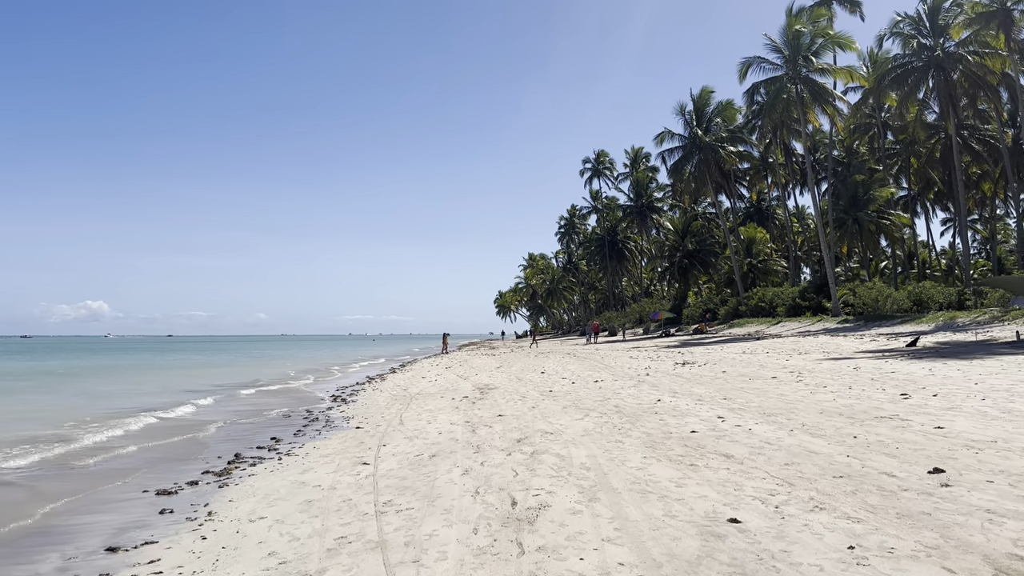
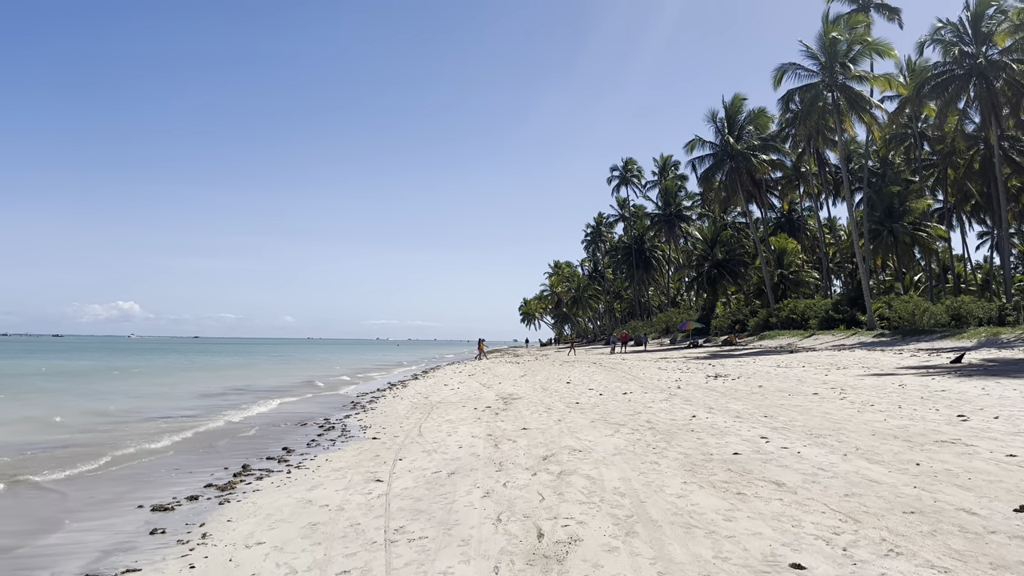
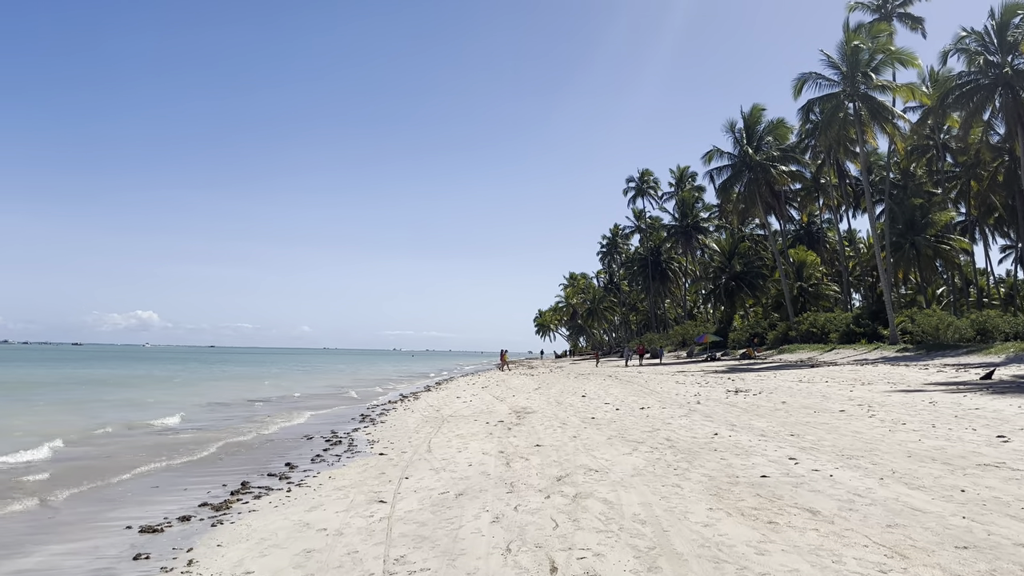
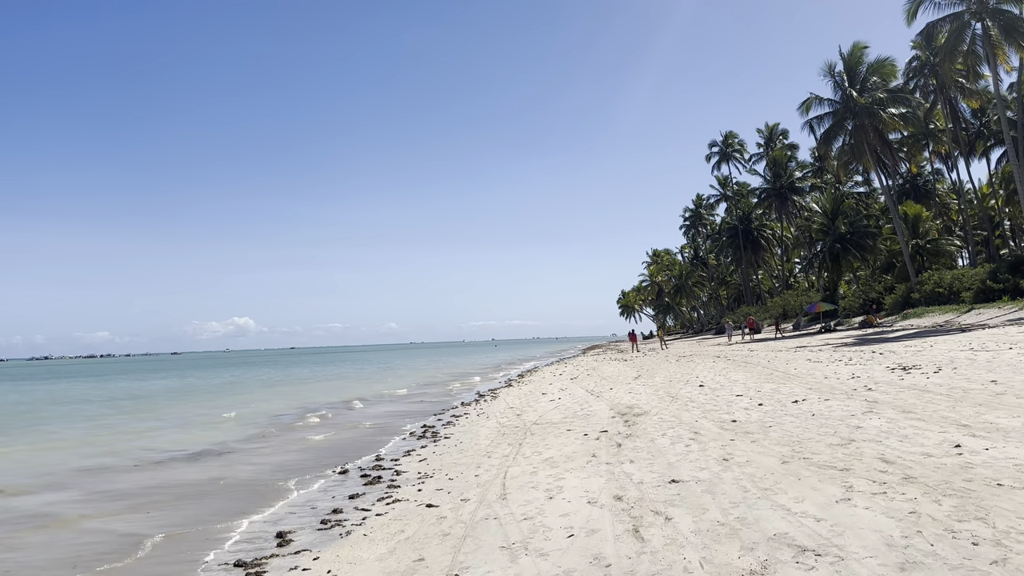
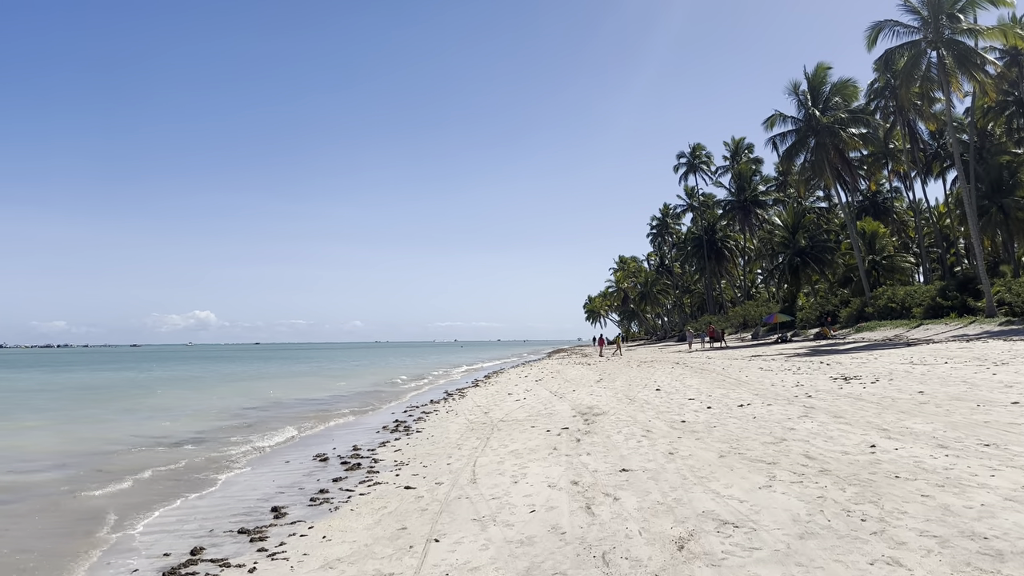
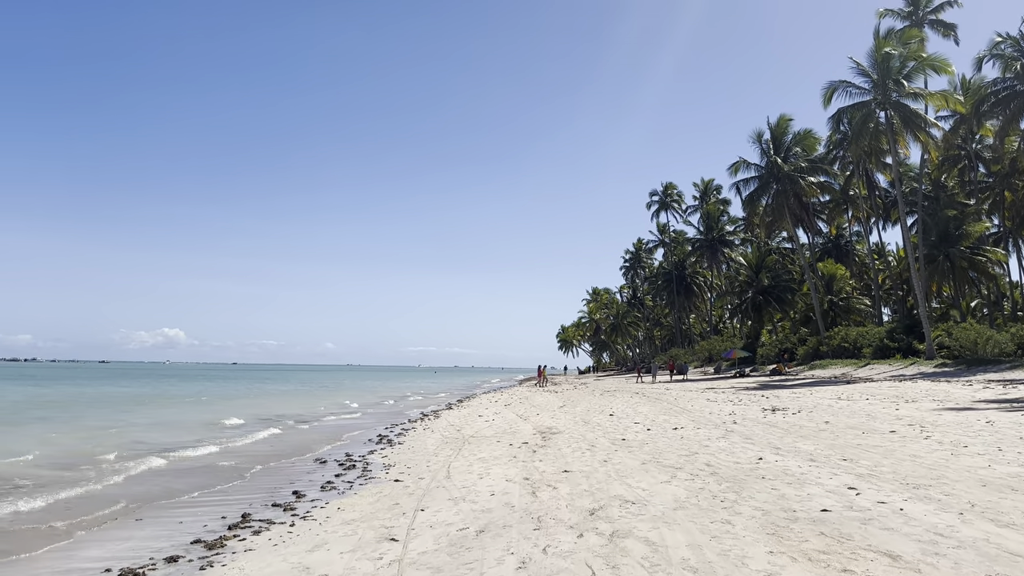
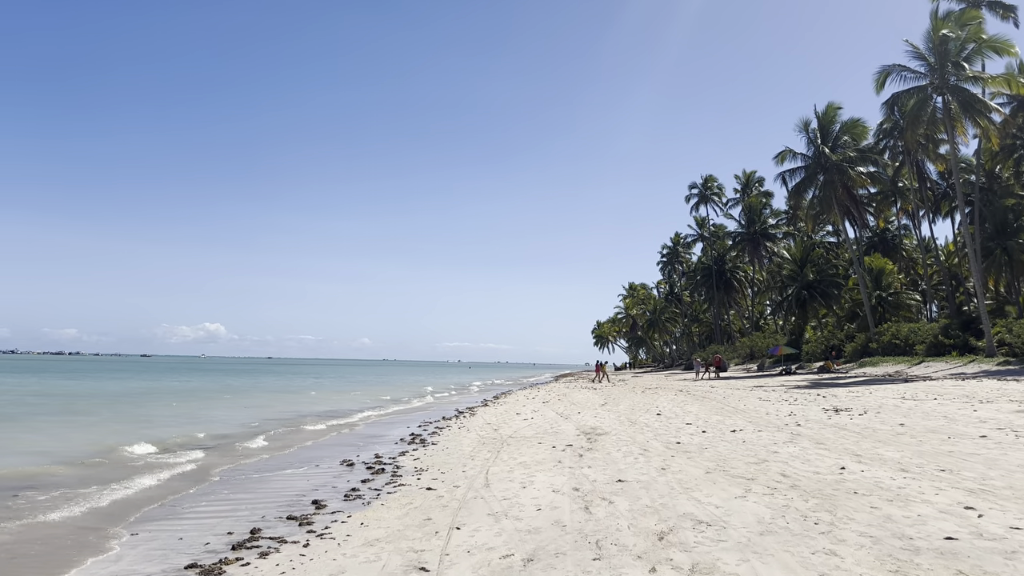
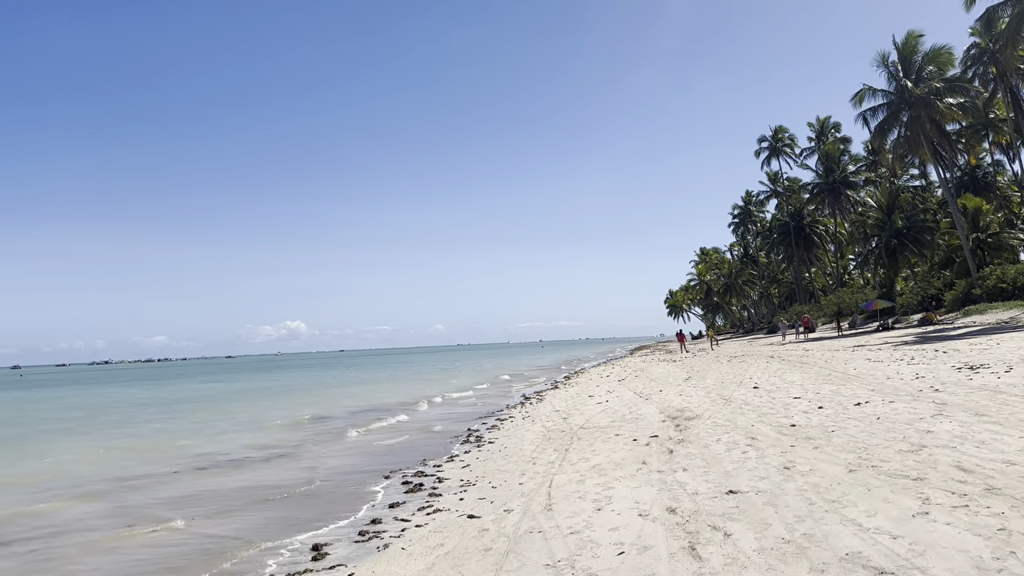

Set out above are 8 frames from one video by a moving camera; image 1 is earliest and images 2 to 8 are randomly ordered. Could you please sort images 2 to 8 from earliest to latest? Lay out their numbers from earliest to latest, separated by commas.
2, 3, 6, 7, 5, 4, 8
